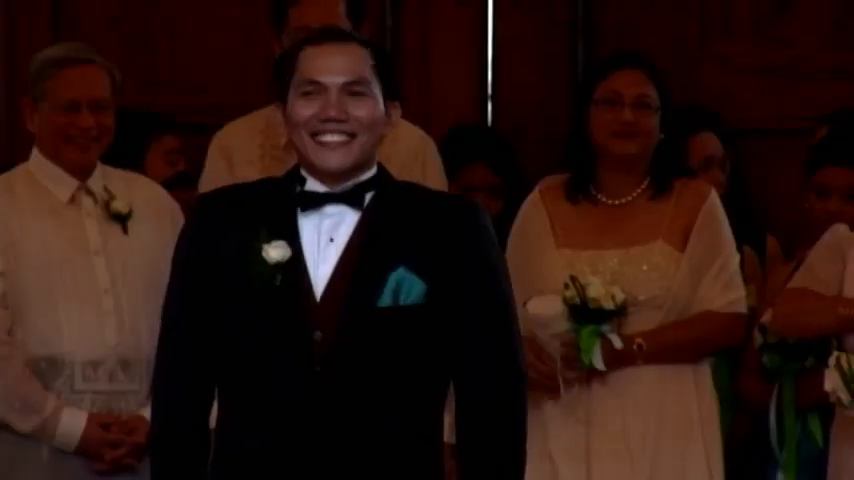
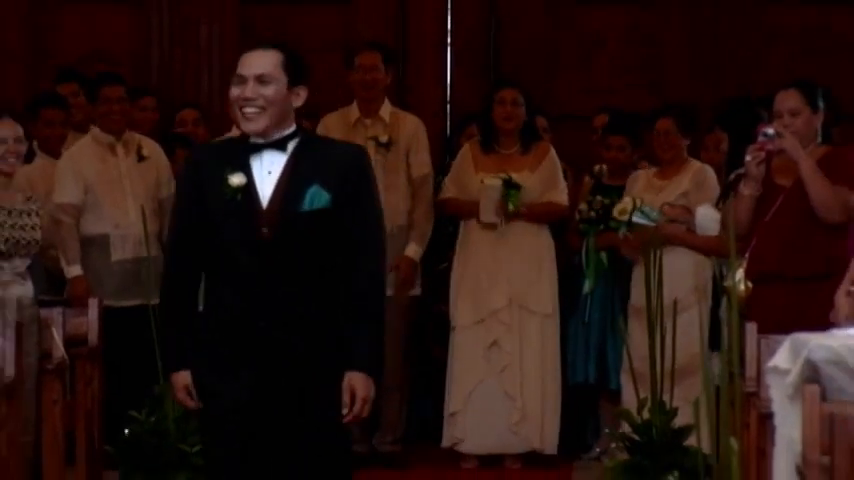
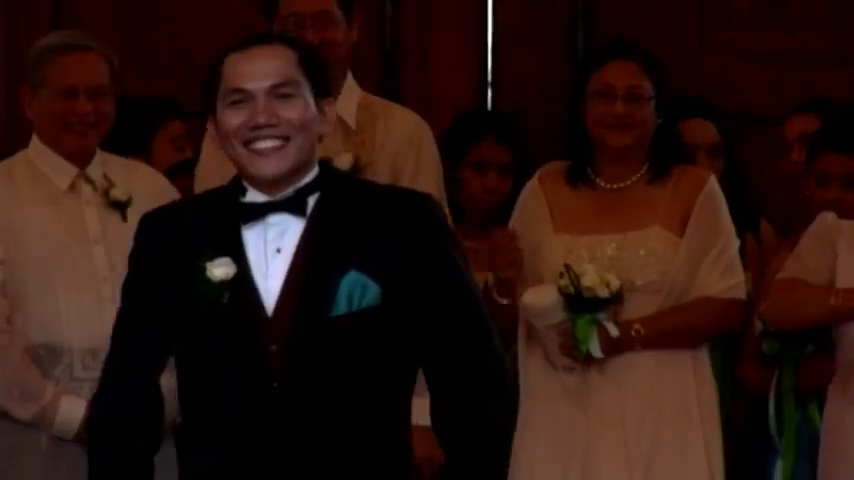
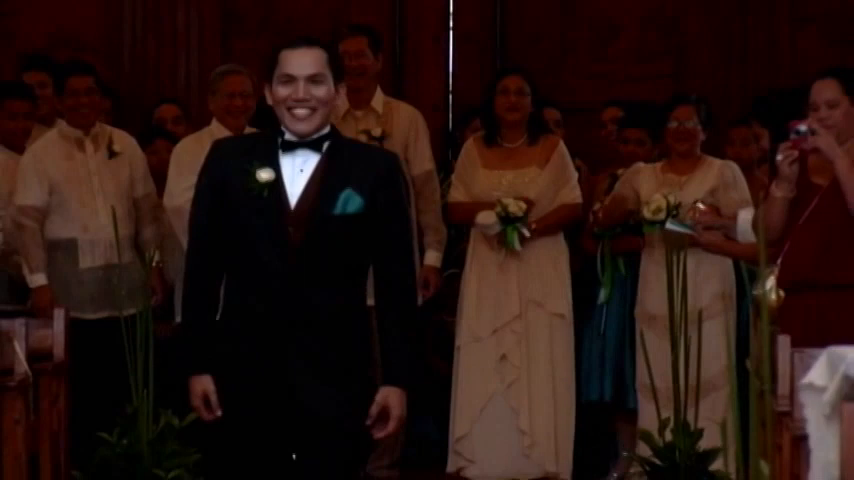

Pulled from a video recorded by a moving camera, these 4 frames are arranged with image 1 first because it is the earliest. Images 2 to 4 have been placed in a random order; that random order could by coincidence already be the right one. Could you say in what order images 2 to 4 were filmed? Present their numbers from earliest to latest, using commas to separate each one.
3, 4, 2
